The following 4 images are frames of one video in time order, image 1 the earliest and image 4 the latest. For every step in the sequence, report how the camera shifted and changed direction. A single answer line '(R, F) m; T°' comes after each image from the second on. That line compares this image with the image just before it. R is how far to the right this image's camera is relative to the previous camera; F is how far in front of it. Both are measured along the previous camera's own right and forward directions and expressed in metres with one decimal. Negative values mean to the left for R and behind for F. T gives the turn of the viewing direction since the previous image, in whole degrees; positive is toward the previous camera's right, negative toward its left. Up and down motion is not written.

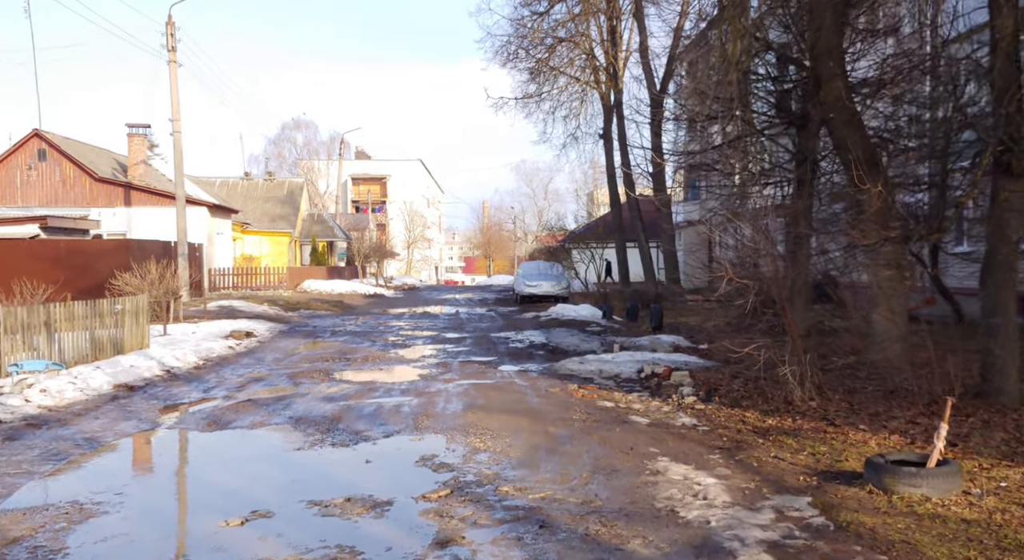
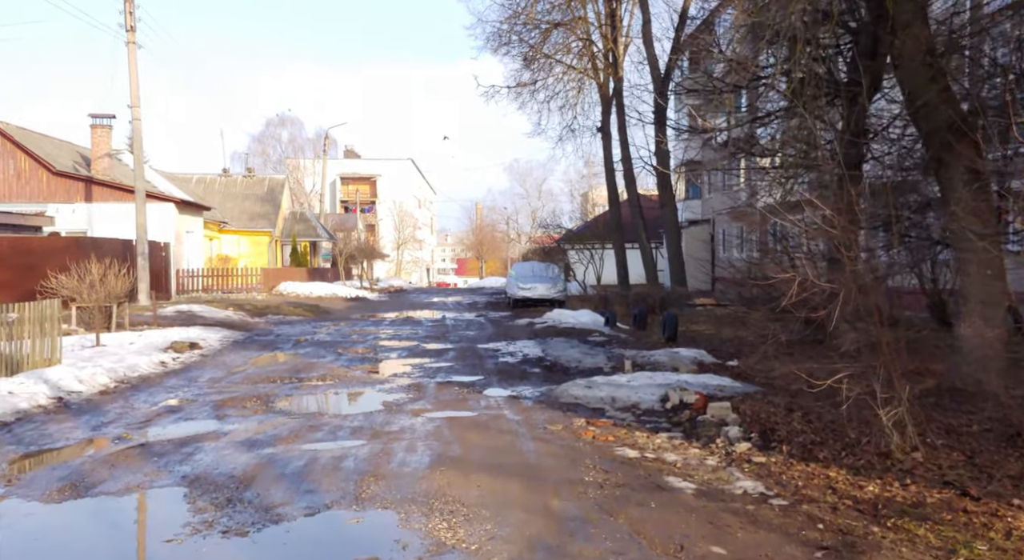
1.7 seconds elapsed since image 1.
(0.0, +2.3) m; 0°
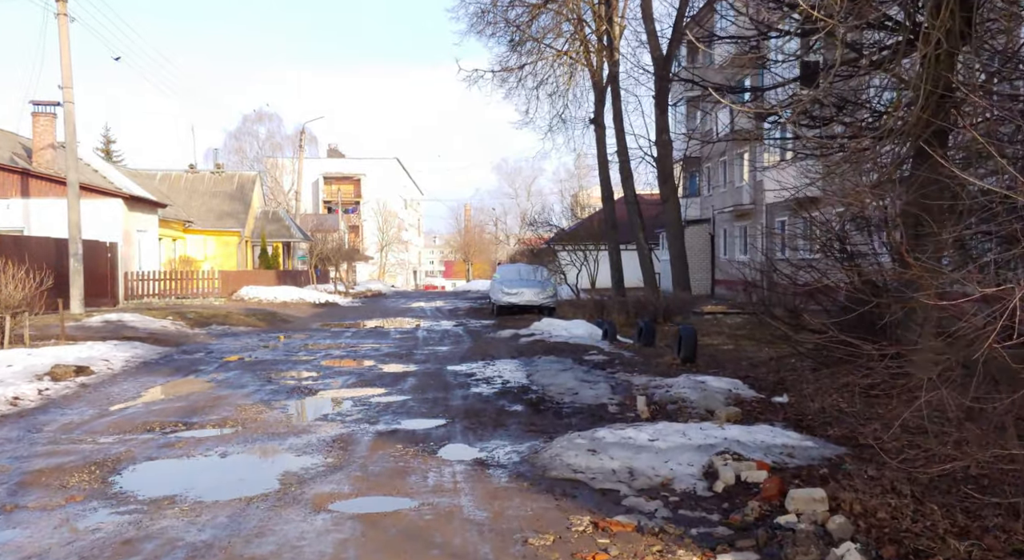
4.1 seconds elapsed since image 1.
(+0.2, +2.9) m; +1°
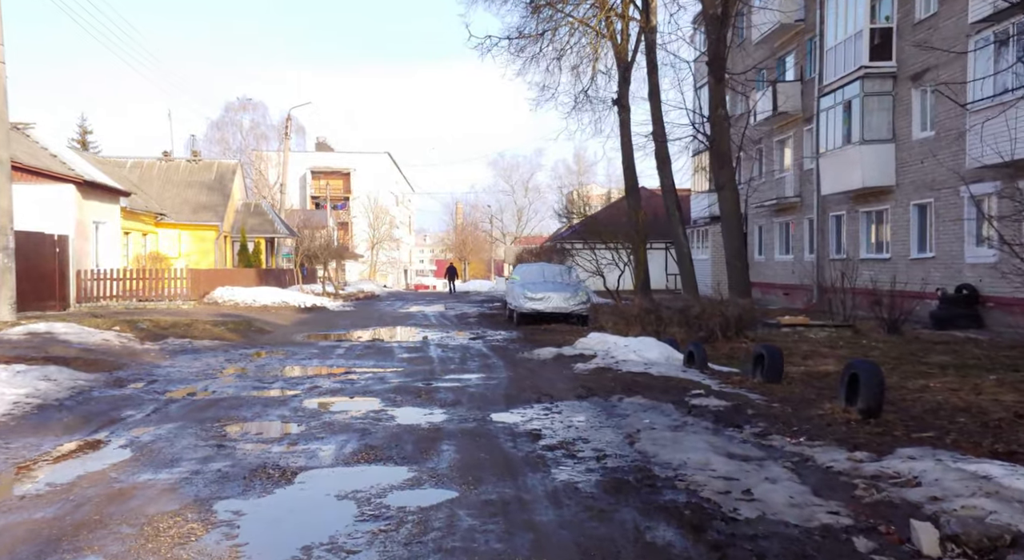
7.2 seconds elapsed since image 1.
(-0.9, +3.9) m; +1°
